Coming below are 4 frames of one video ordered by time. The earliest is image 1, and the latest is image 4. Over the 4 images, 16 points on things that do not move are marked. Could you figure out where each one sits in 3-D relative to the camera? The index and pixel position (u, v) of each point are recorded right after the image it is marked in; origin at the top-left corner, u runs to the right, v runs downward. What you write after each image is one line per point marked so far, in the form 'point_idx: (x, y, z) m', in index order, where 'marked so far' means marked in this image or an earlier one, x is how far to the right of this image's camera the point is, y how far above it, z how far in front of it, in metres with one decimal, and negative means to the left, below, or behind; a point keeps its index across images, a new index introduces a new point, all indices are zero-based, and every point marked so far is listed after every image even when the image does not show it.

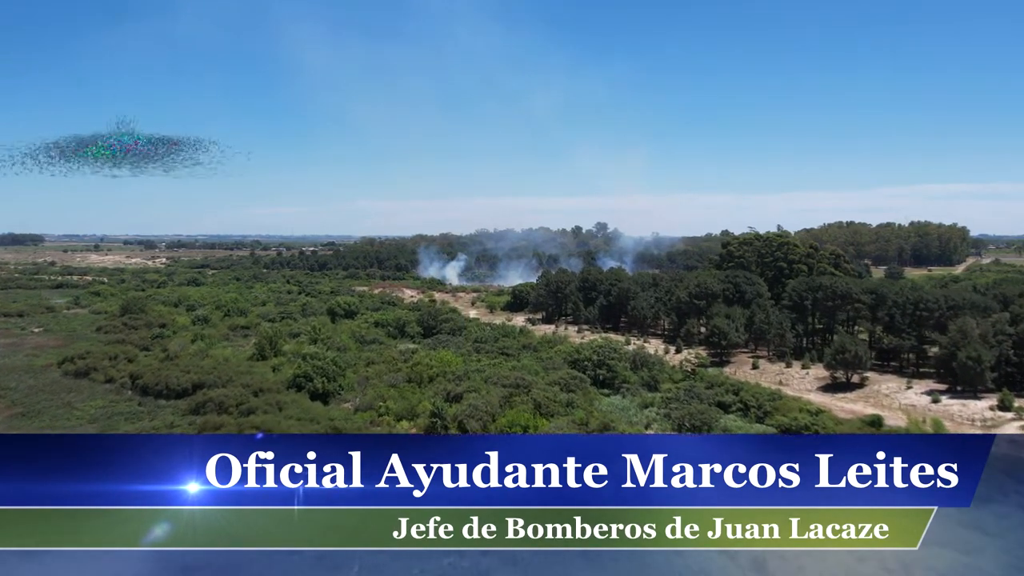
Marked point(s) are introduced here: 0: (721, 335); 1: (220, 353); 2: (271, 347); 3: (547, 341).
0: (+6.4, -1.5, +18.2) m
1: (-9.1, -2.0, +18.7) m
2: (-7.3, -1.8, +18.2) m
3: (+1.0, -1.6, +18.7) m
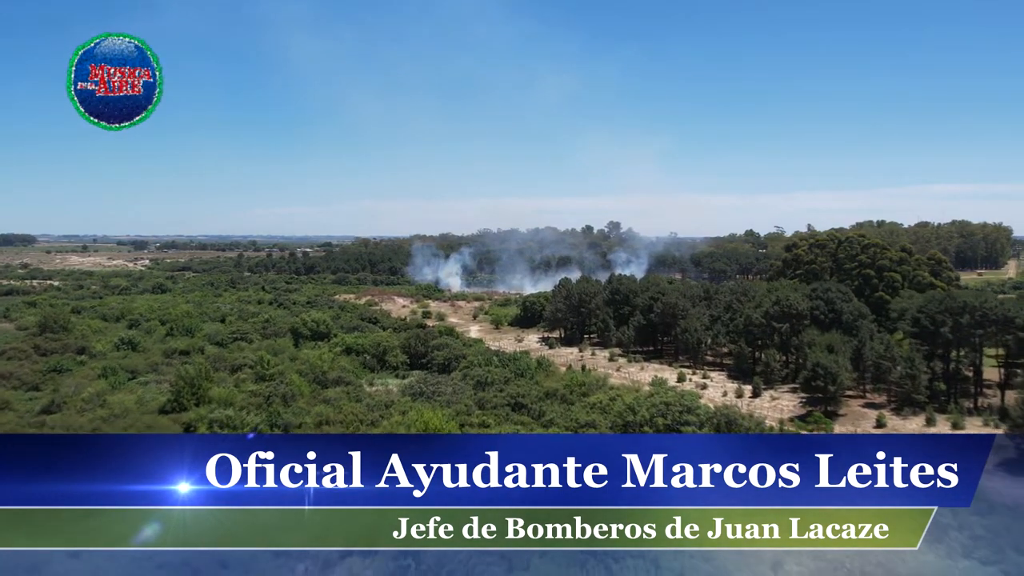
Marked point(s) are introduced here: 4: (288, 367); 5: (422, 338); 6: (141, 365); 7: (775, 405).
0: (+6.8, -1.9, +12.9) m
1: (-8.7, -2.5, +13.4) m
2: (-6.9, -2.3, +12.9) m
3: (+1.4, -2.1, +13.4) m
4: (-5.7, -2.0, +15.2) m
5: (-2.6, -1.4, +17.6) m
6: (-10.4, -2.2, +16.8) m
7: (+6.0, -2.7, +13.8) m
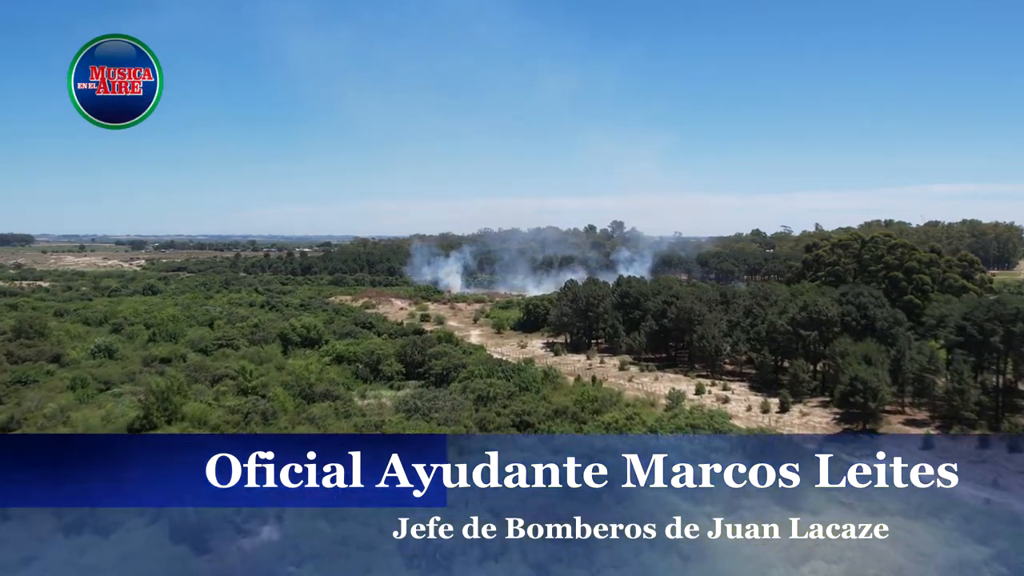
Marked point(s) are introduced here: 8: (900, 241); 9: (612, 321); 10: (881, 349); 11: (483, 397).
0: (+6.9, -2.0, +11.7) m
1: (-8.6, -2.6, +12.2) m
2: (-6.8, -2.4, +11.7) m
3: (+1.5, -2.2, +12.2) m
4: (-5.6, -2.1, +14.0) m
5: (-2.5, -1.5, +16.3) m
6: (-10.3, -2.2, +15.6) m
7: (+6.1, -2.8, +12.5) m
8: (+12.7, +1.6, +19.6) m
9: (+3.3, -1.1, +19.7) m
10: (+8.0, -1.3, +13.1) m
11: (-0.6, -2.2, +12.3) m
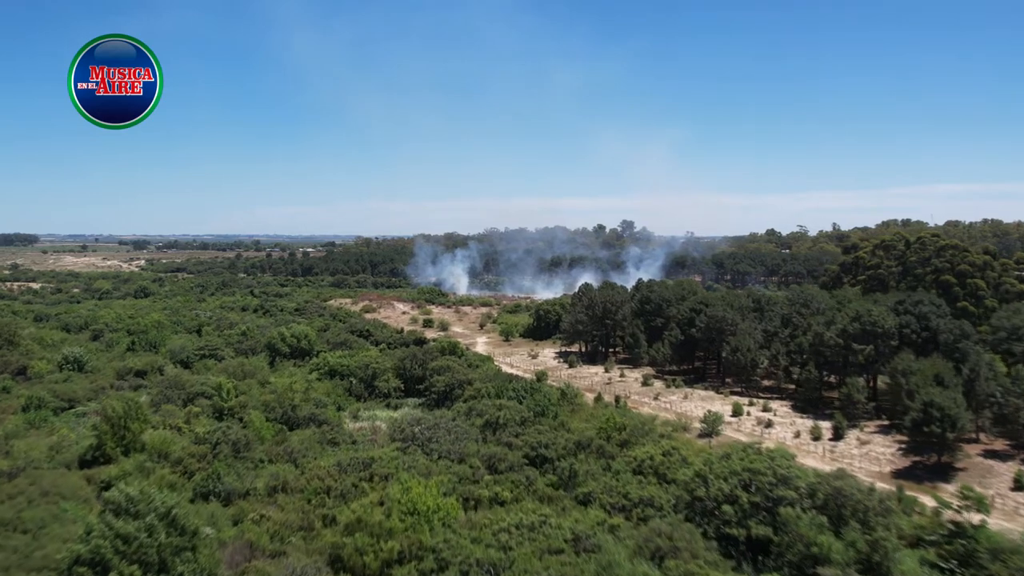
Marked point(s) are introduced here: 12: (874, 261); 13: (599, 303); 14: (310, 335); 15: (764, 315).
0: (+7.1, -2.2, +9.9) m
1: (-8.4, -2.7, +10.5) m
2: (-6.5, -2.5, +10.0) m
3: (+1.8, -2.3, +10.5) m
4: (-5.3, -2.3, +12.3) m
5: (-2.3, -1.7, +14.7) m
6: (-10.0, -2.4, +14.0) m
7: (+6.3, -2.9, +10.8) m
8: (+13.0, +1.4, +17.8) m
9: (+3.6, -1.2, +17.9) m
10: (+8.2, -1.5, +11.3) m
11: (-0.3, -2.4, +10.7) m
12: (+11.5, +0.9, +19.2) m
13: (+2.7, -0.5, +18.6) m
14: (-6.1, -1.4, +18.0) m
15: (+6.6, -0.7, +15.9) m
